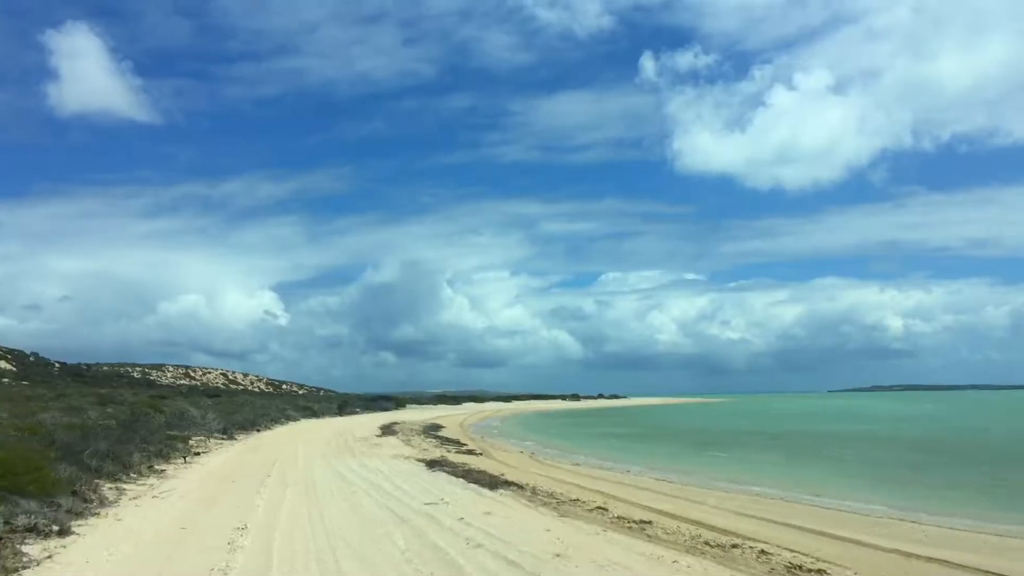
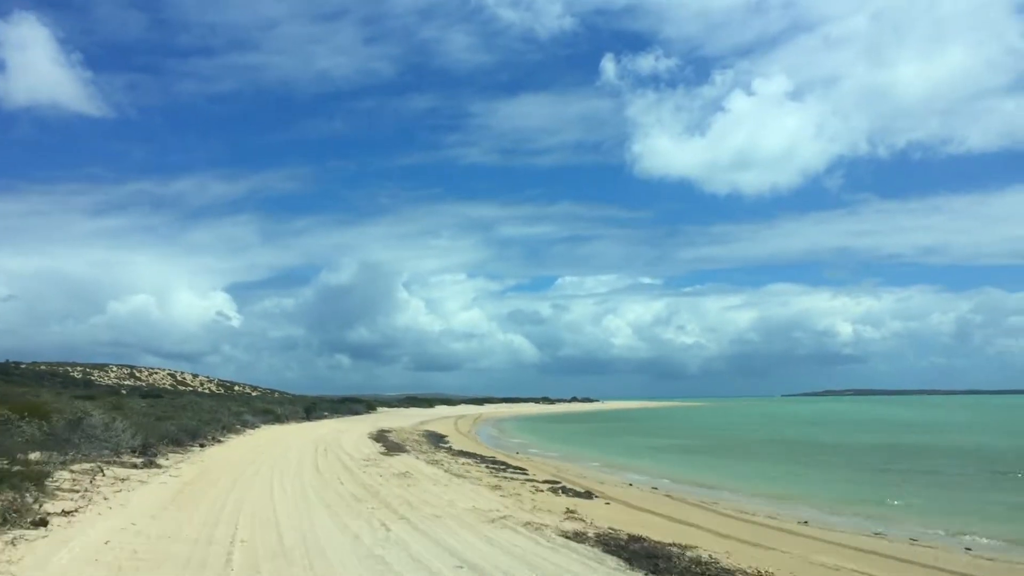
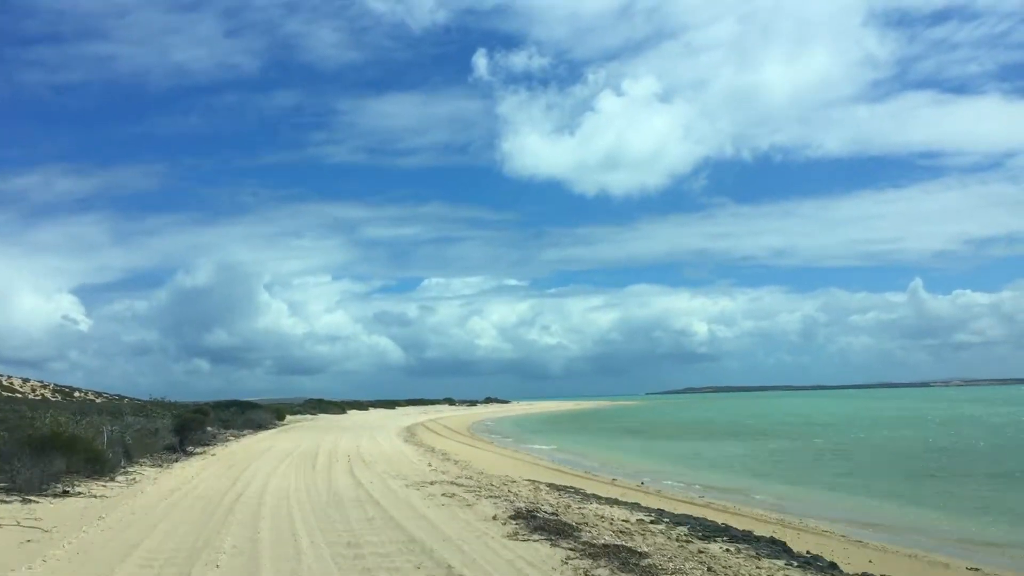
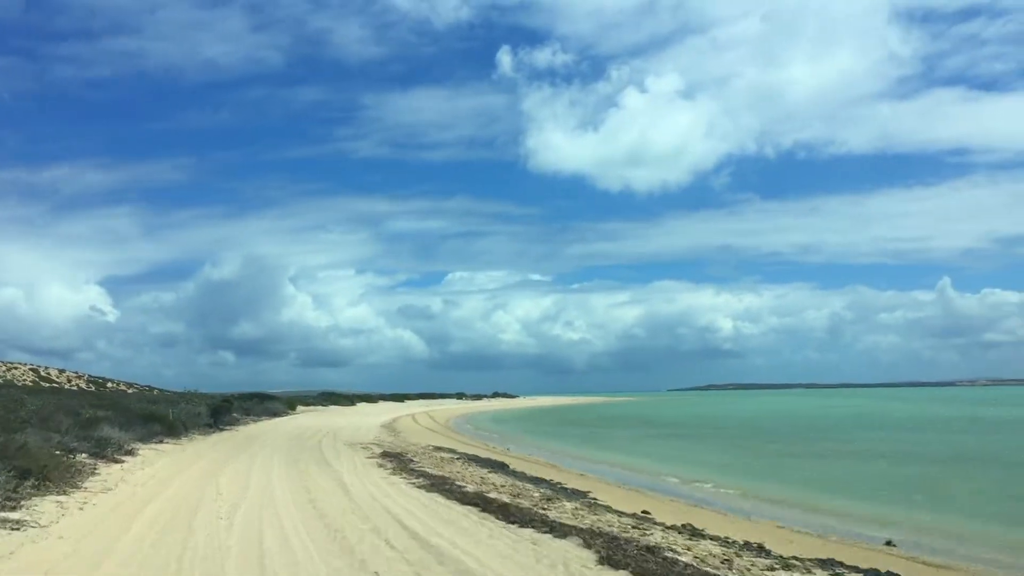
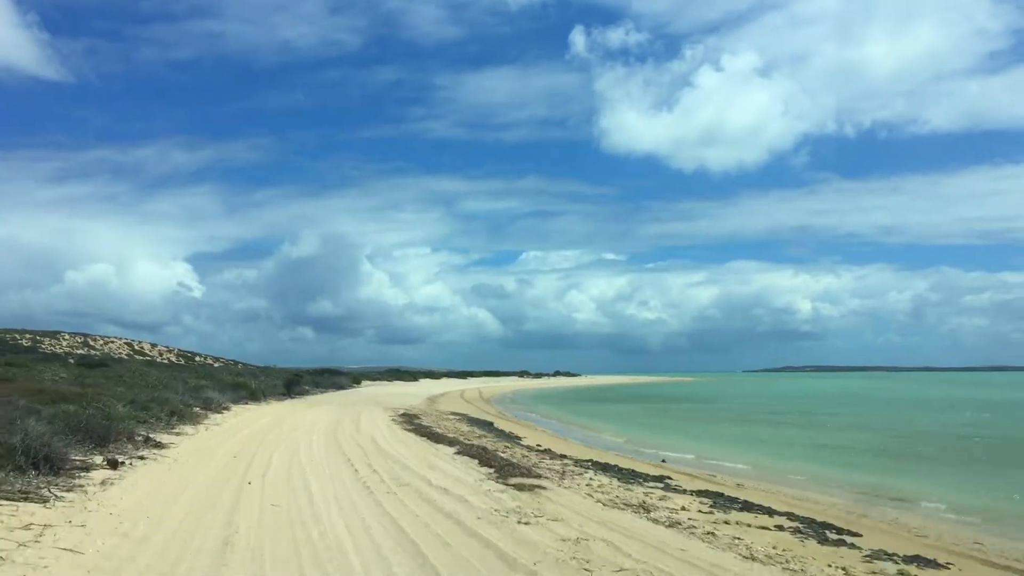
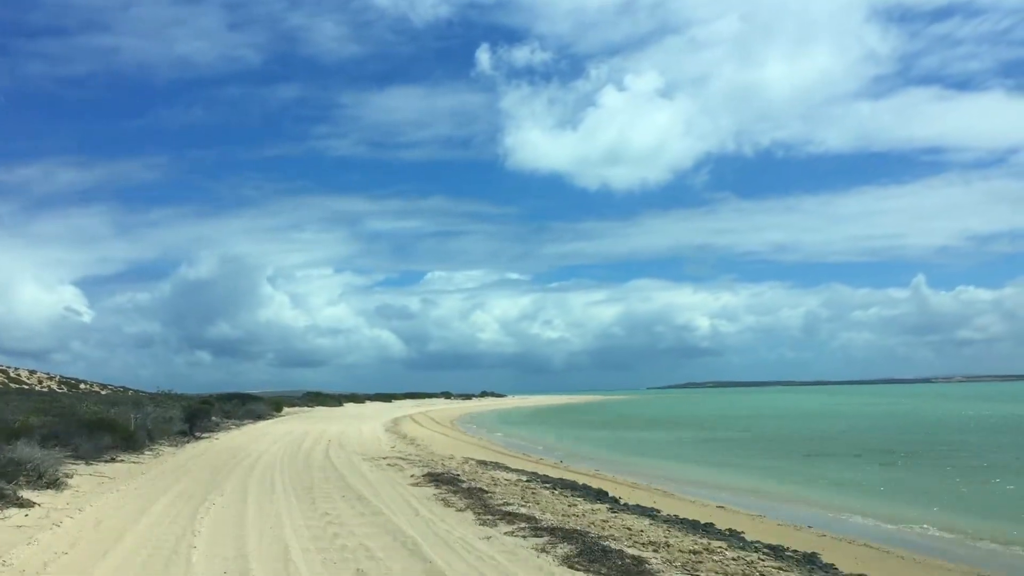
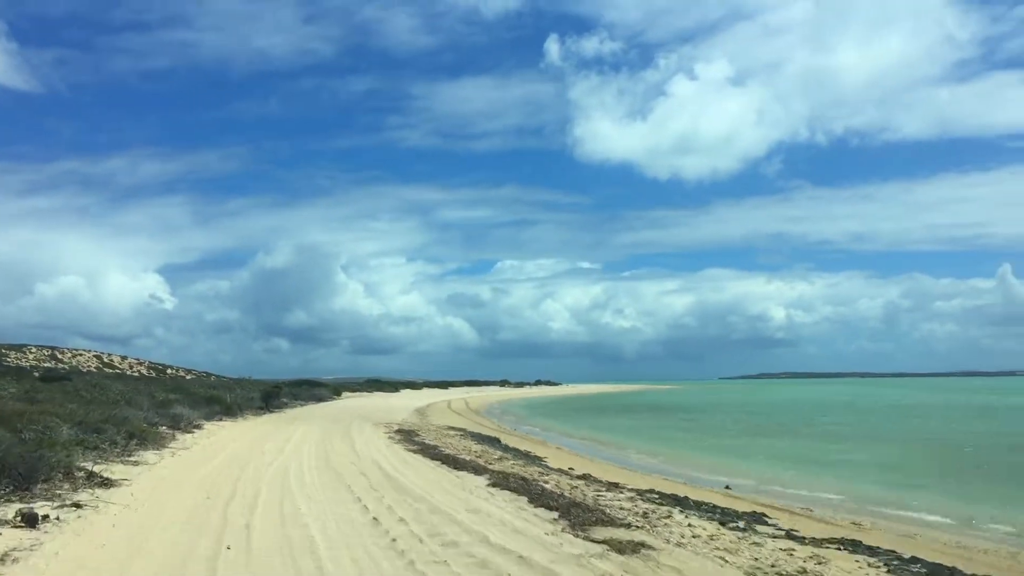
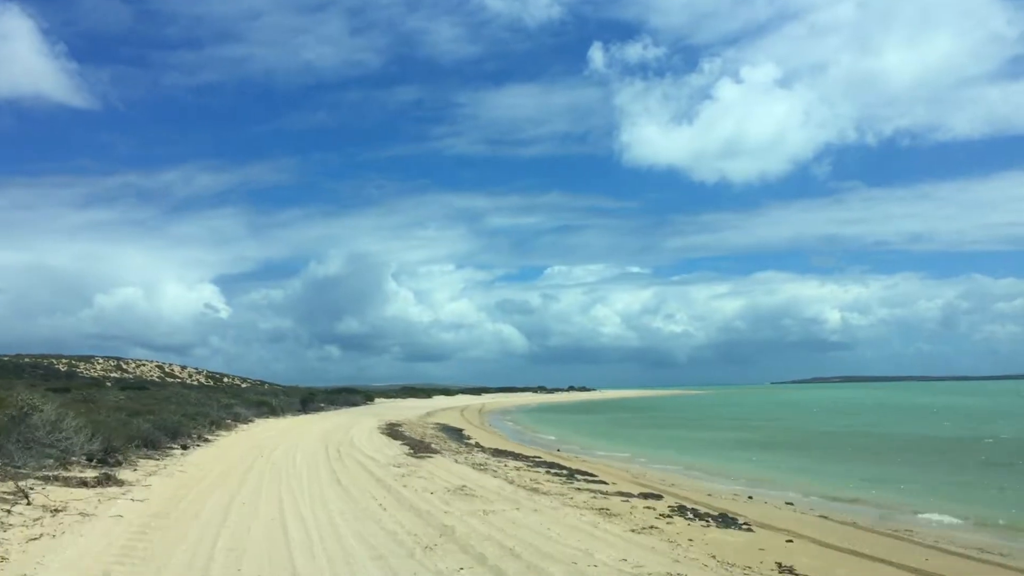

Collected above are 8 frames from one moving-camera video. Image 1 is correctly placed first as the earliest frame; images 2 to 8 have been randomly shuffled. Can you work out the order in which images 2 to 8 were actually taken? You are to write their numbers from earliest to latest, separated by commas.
2, 8, 5, 7, 4, 6, 3
